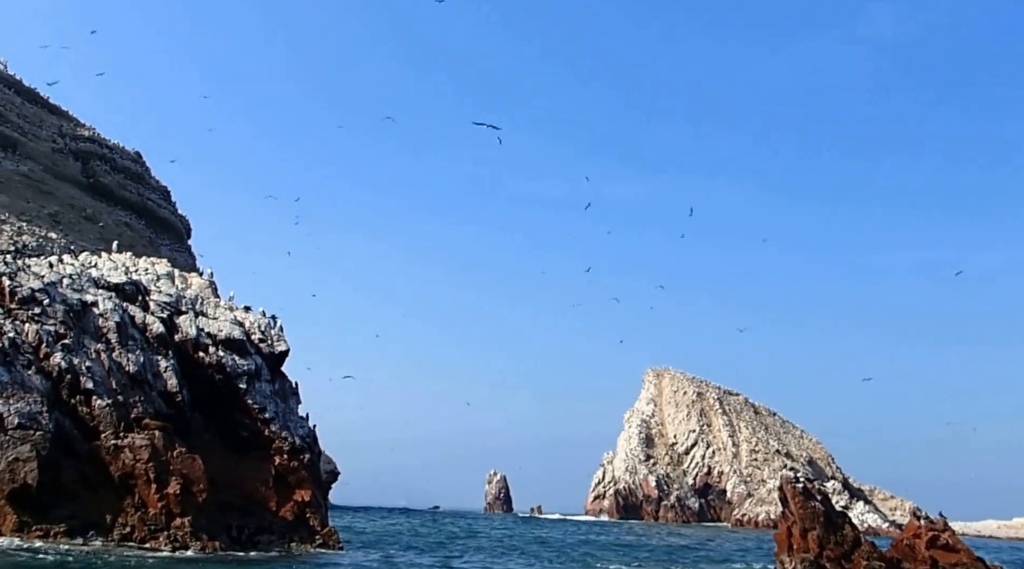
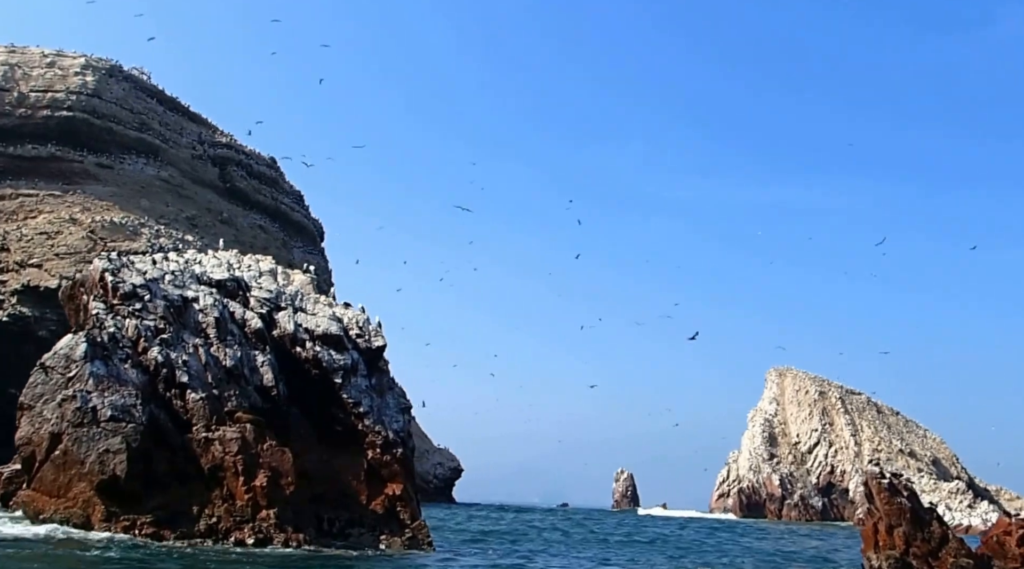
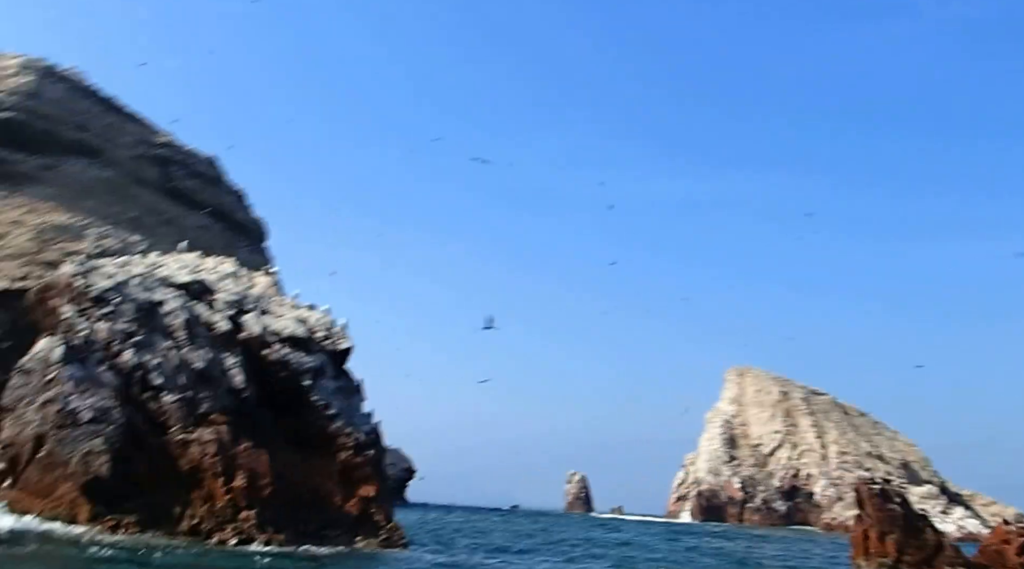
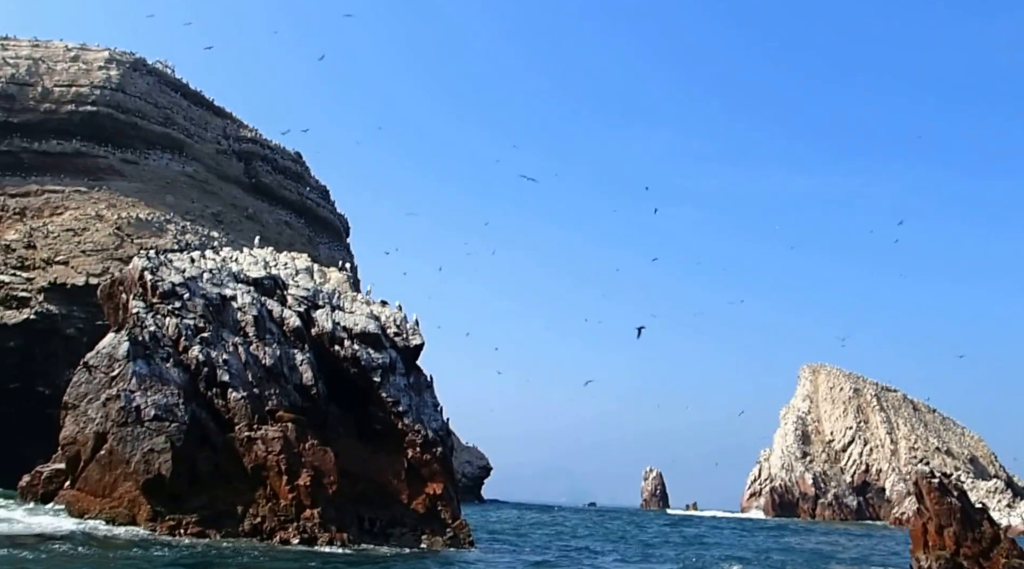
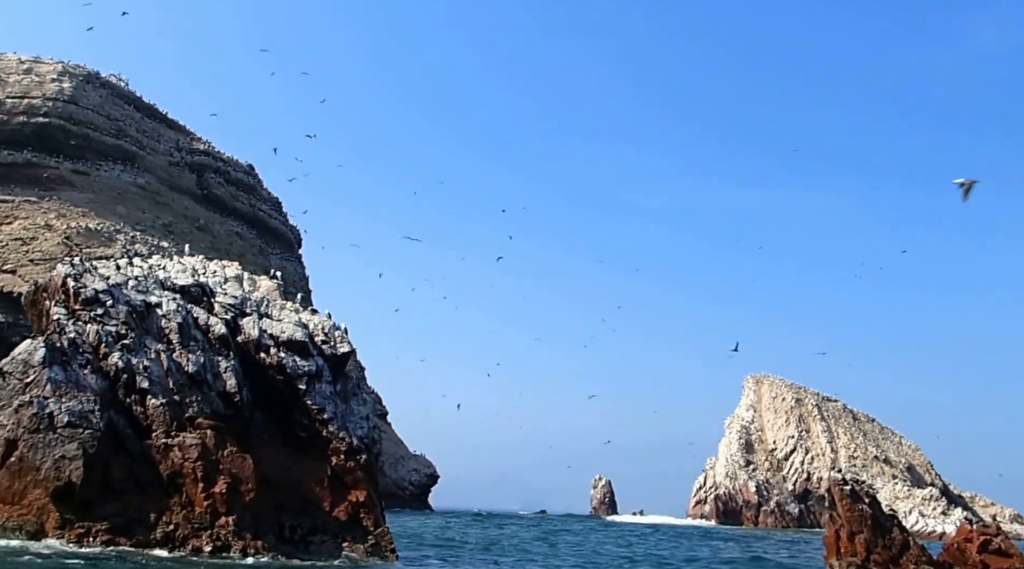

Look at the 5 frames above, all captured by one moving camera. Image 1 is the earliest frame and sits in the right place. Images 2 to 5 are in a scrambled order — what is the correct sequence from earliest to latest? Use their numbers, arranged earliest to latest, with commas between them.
3, 4, 2, 5
